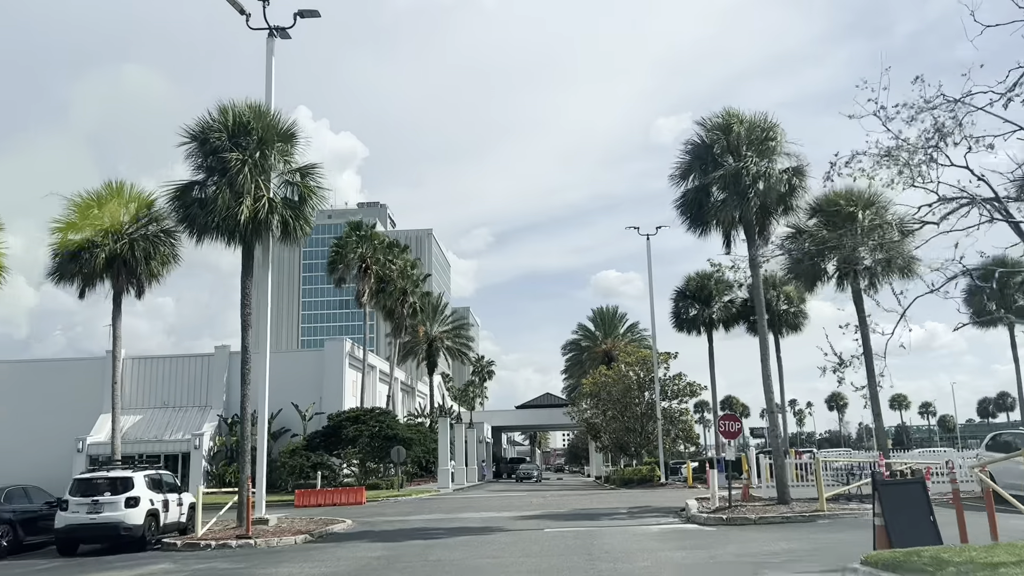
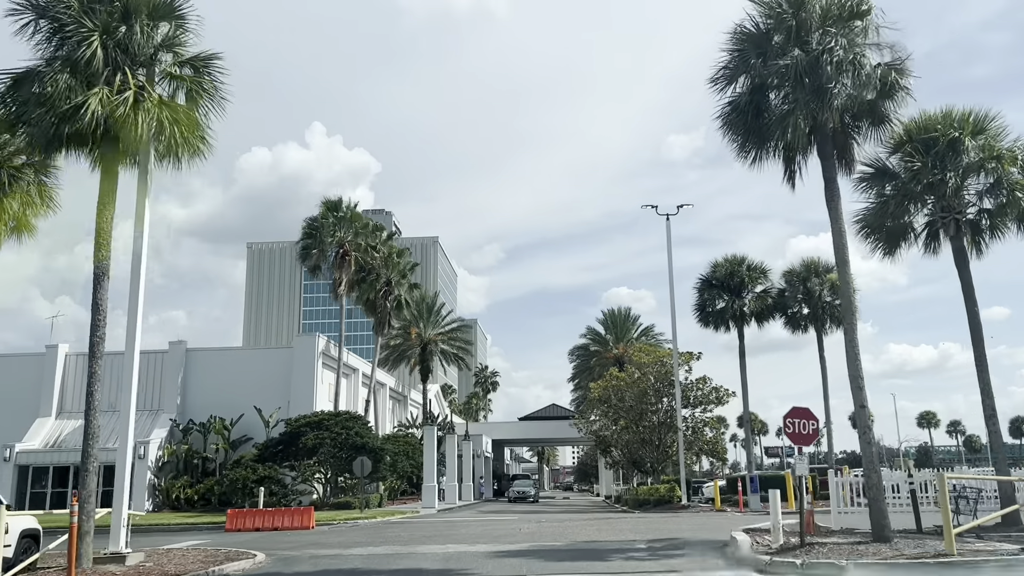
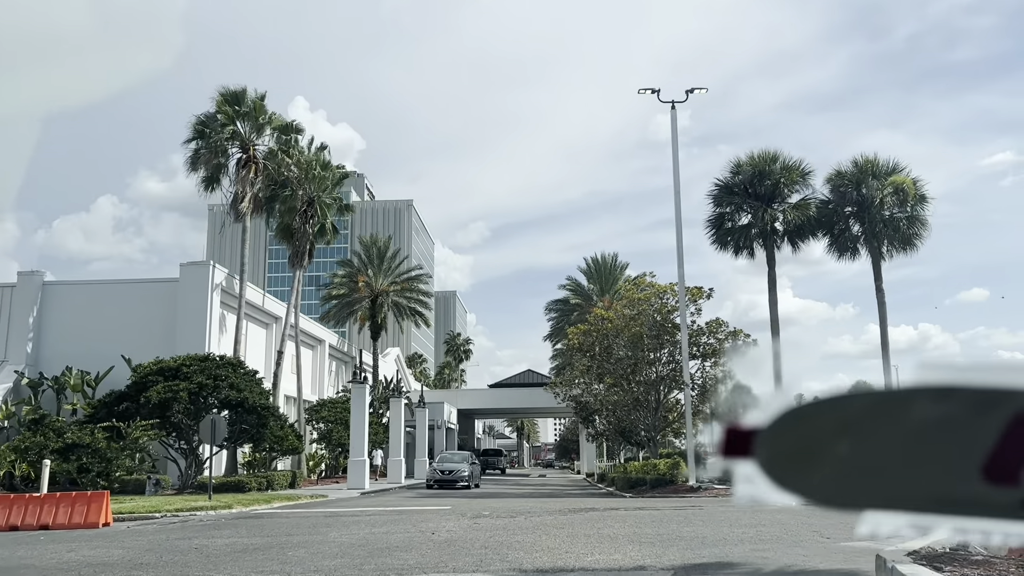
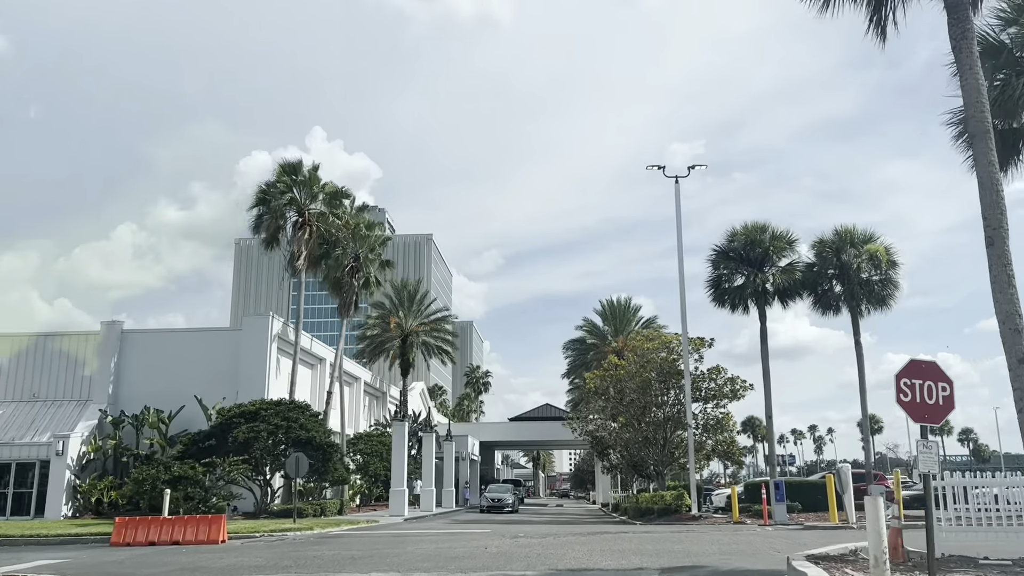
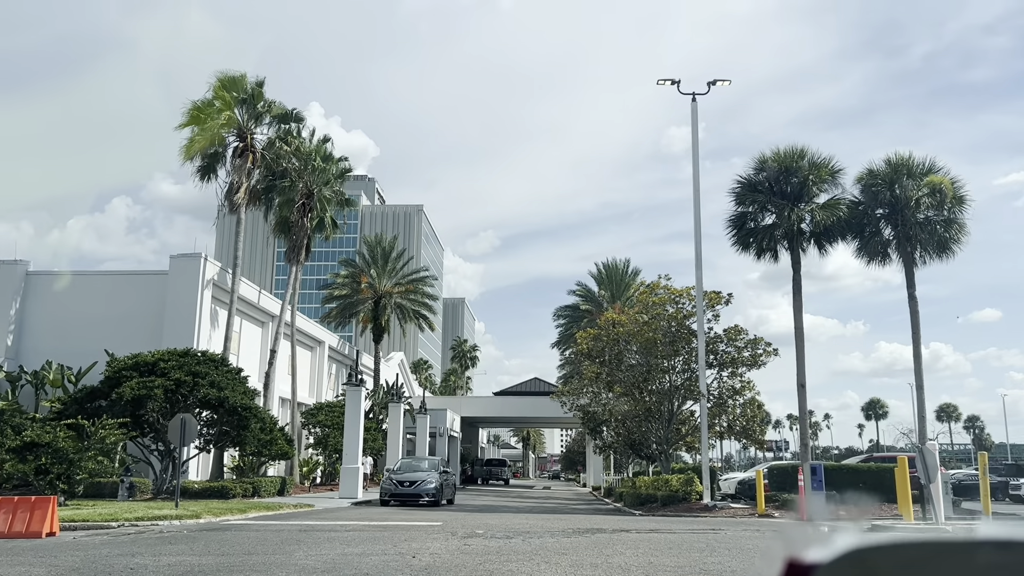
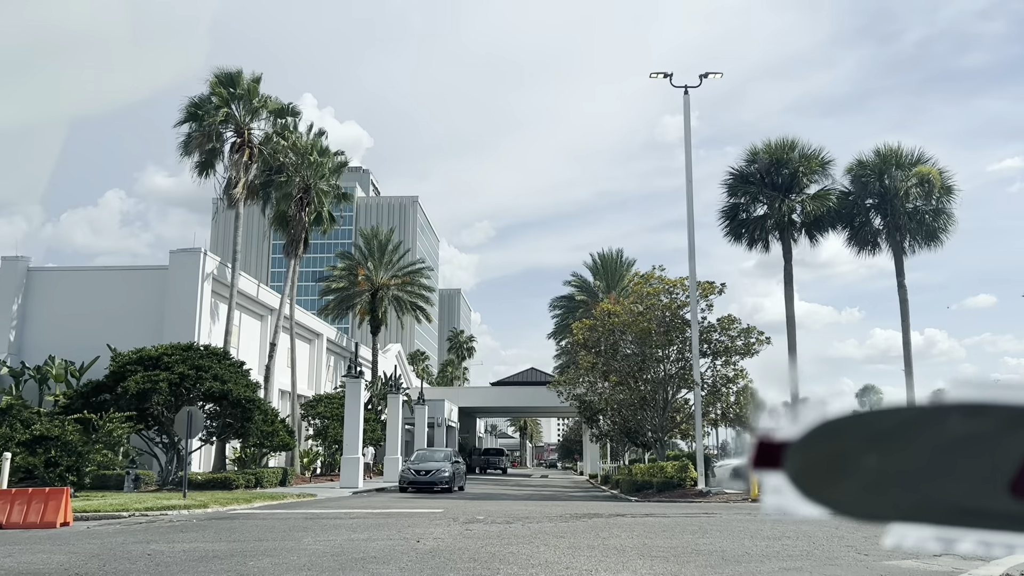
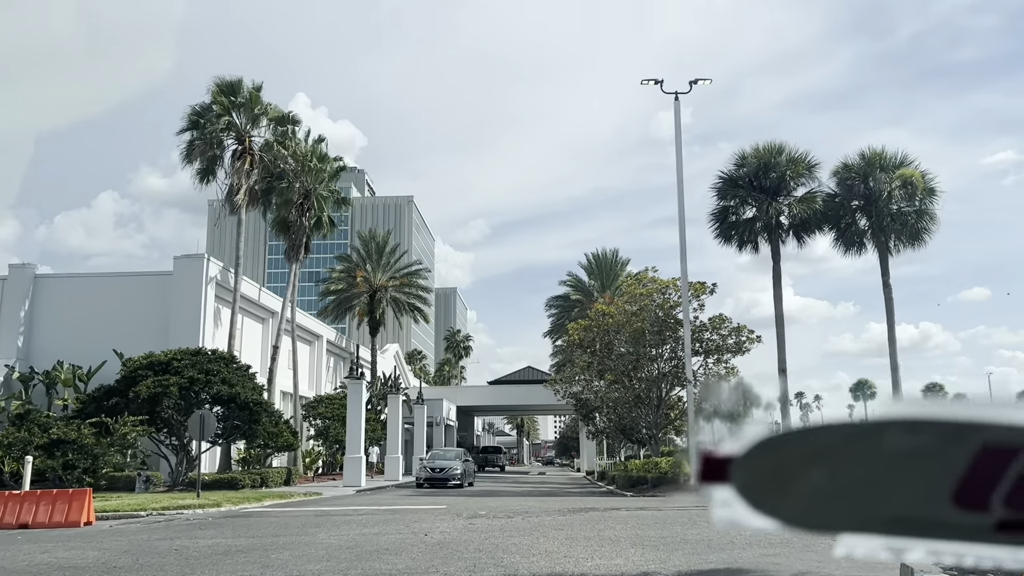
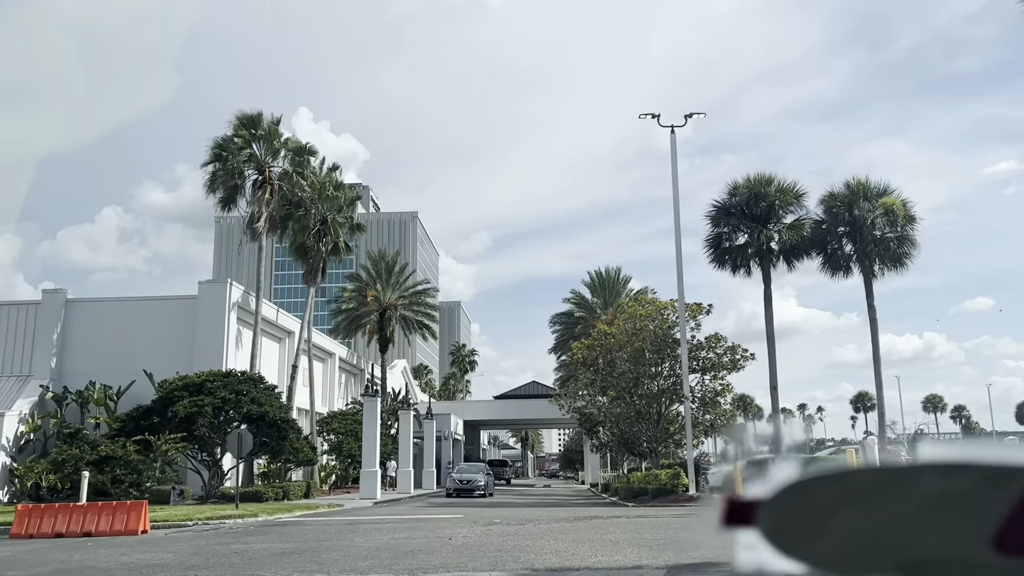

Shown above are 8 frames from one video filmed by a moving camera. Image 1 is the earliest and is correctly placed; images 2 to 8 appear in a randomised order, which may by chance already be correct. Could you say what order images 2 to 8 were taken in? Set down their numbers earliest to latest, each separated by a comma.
2, 4, 8, 3, 7, 6, 5
